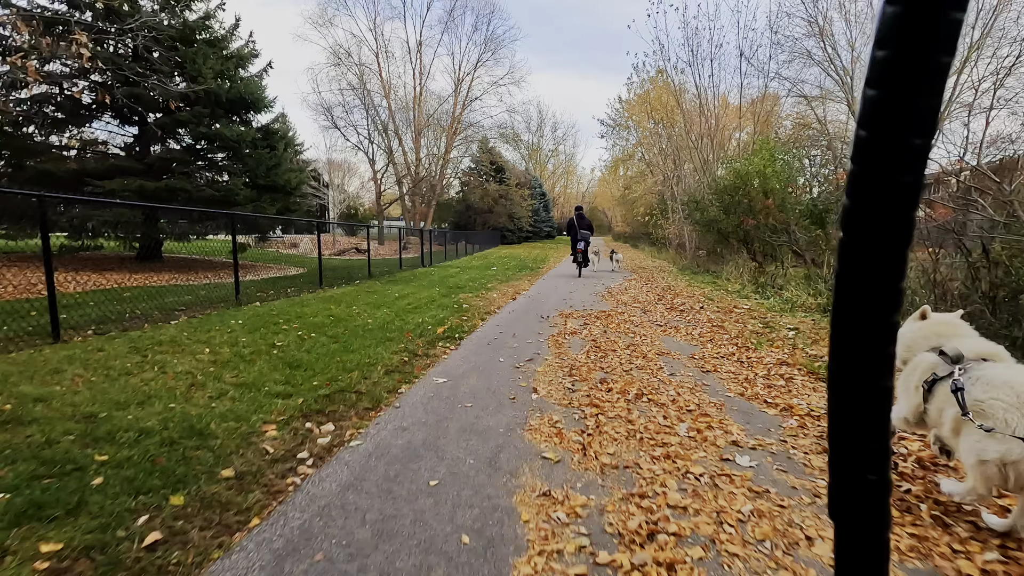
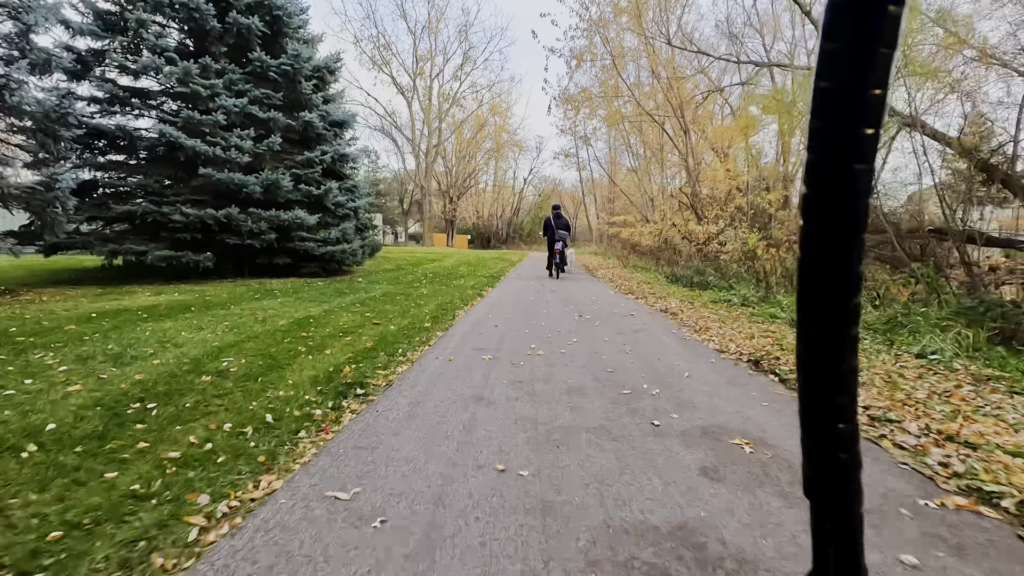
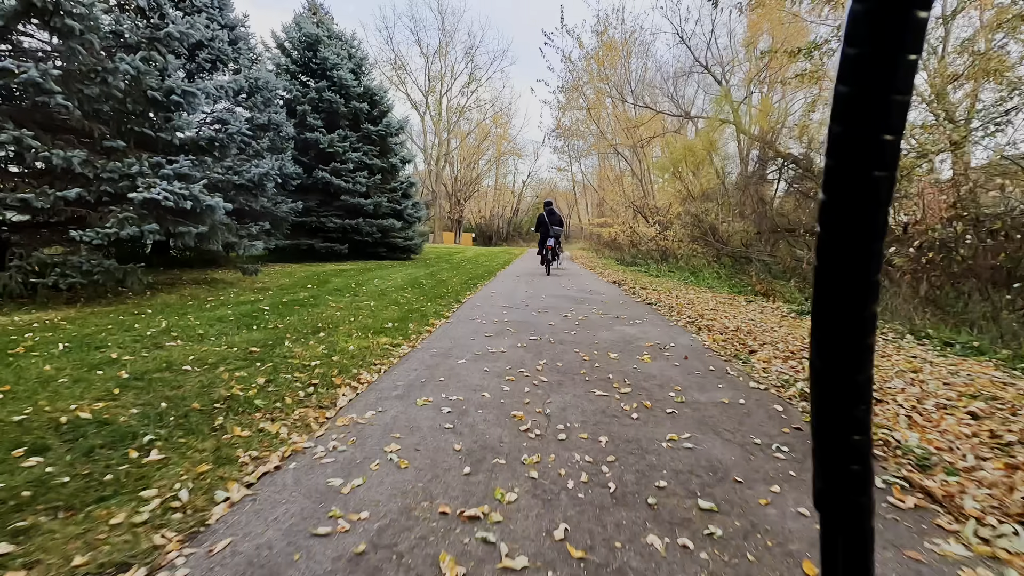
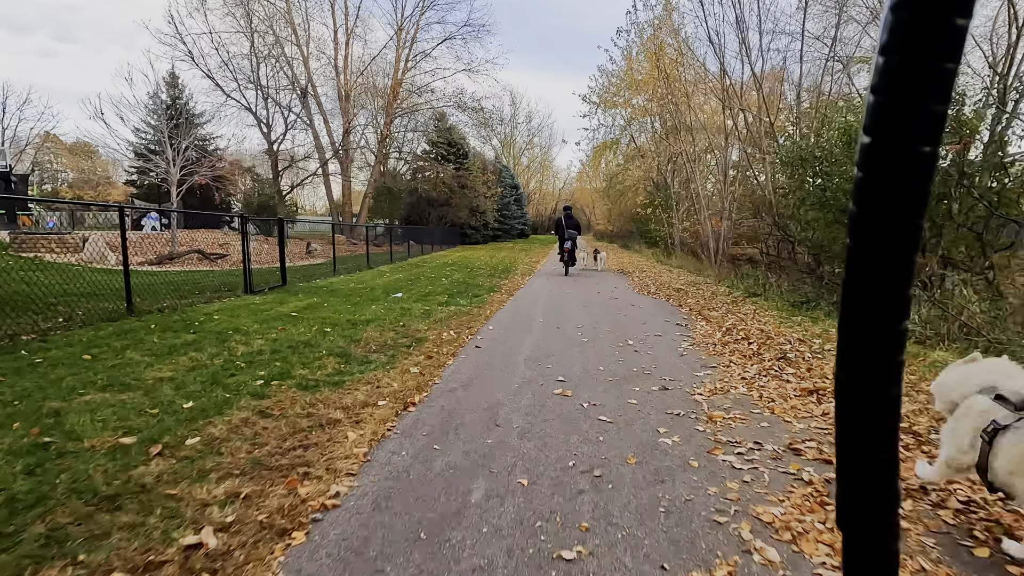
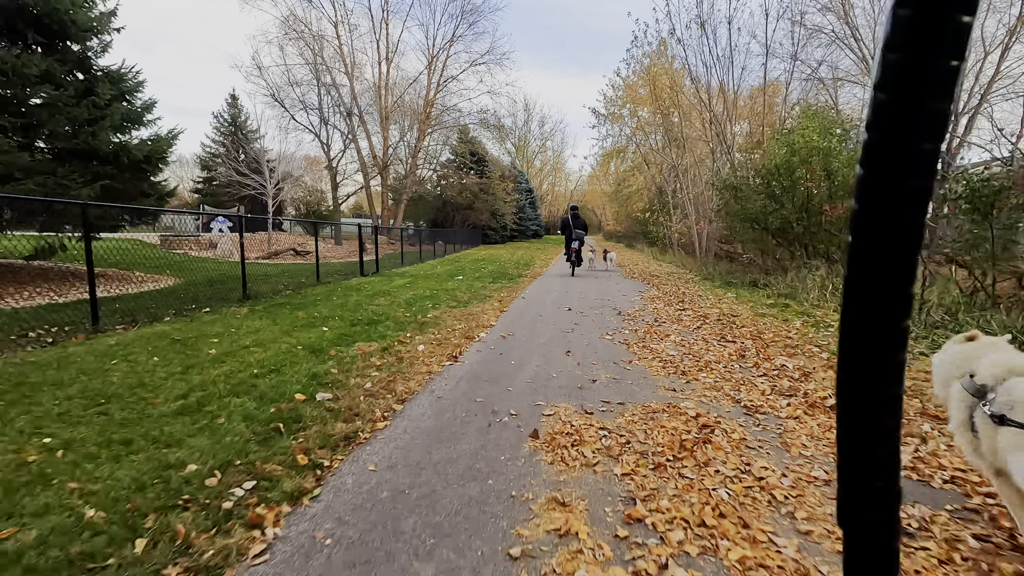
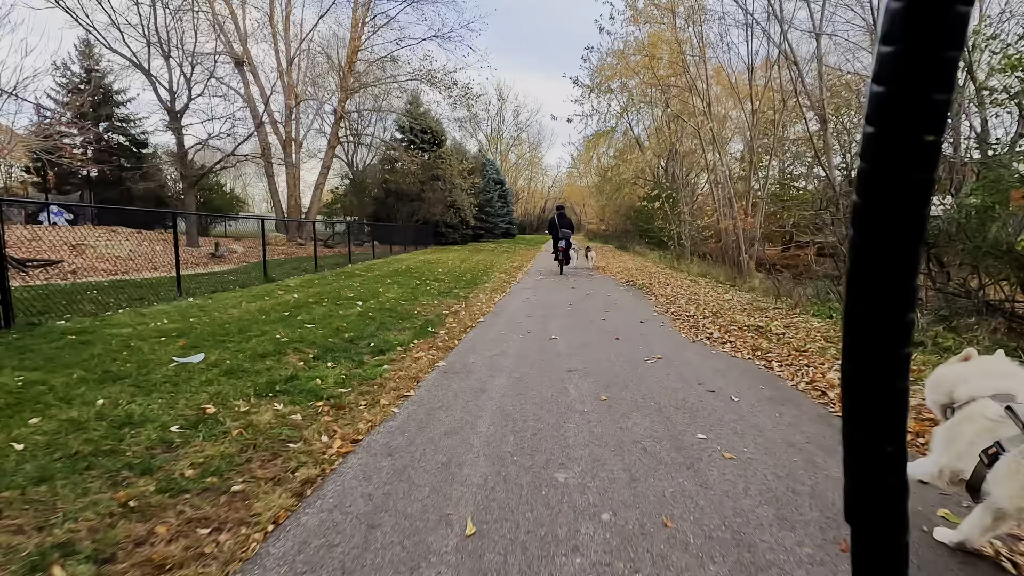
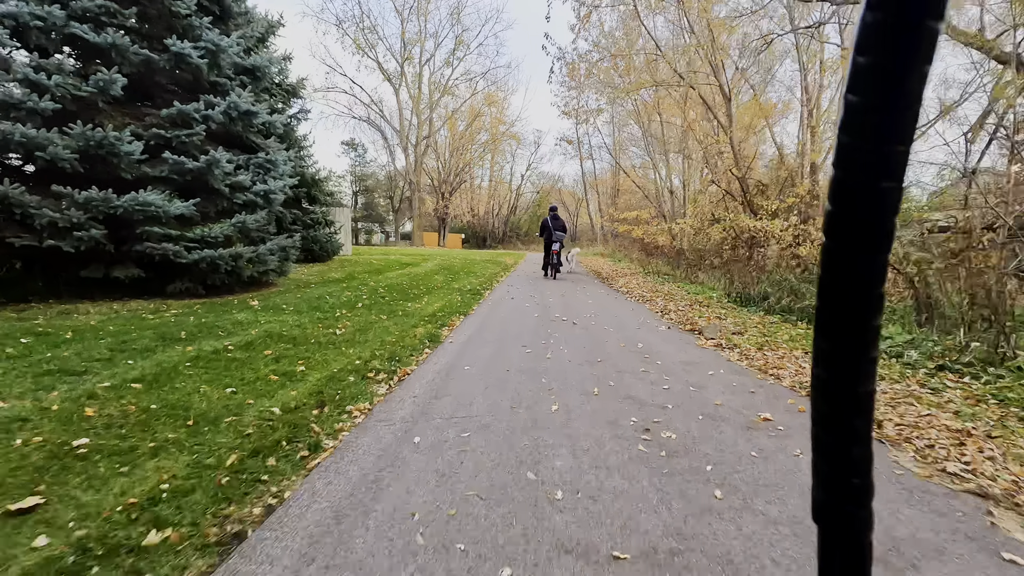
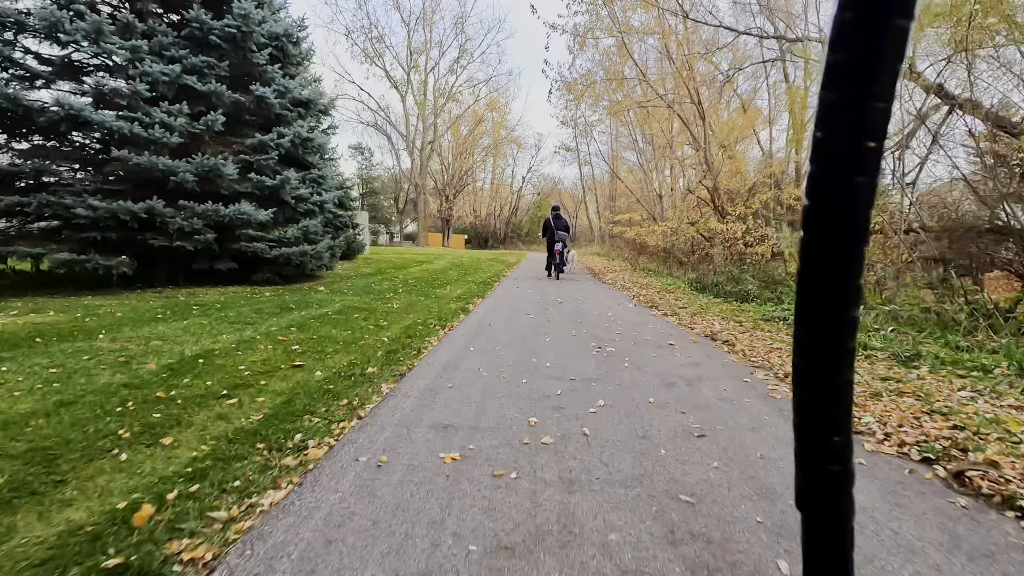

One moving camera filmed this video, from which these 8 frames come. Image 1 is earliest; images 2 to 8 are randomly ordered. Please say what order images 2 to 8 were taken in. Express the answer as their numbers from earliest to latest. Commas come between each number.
5, 4, 6, 3, 2, 8, 7
